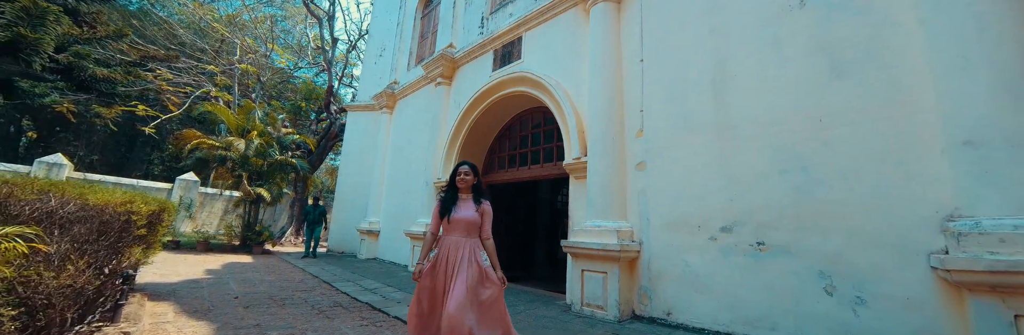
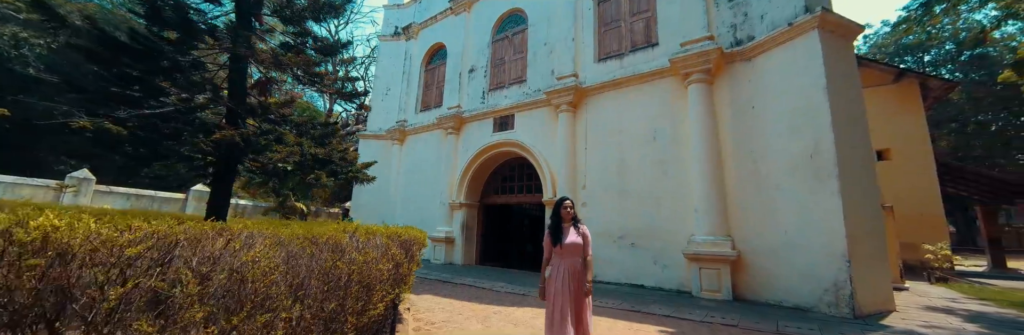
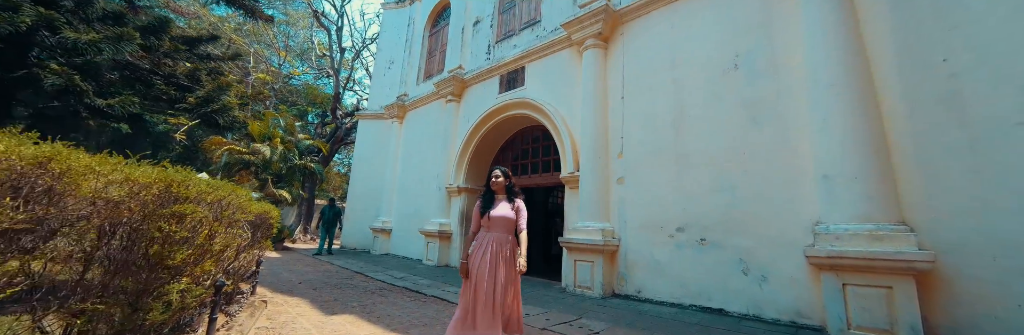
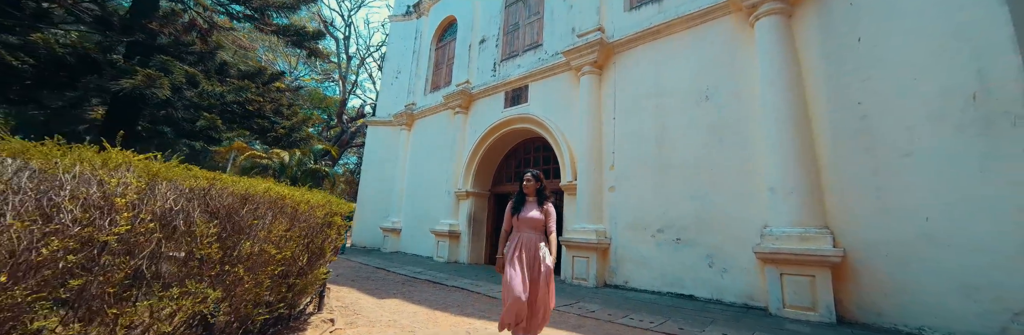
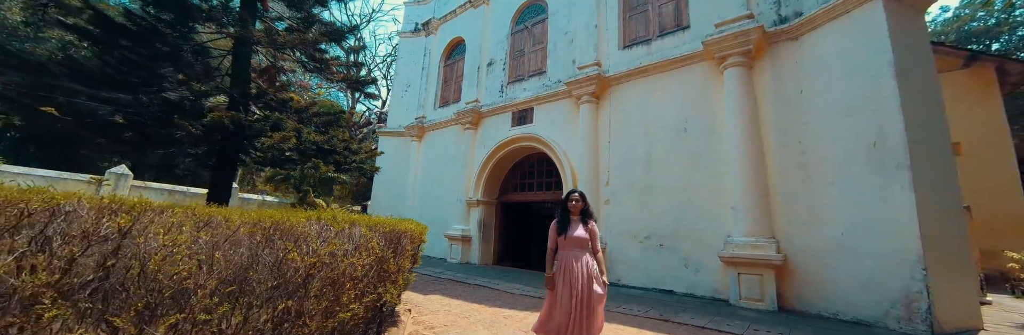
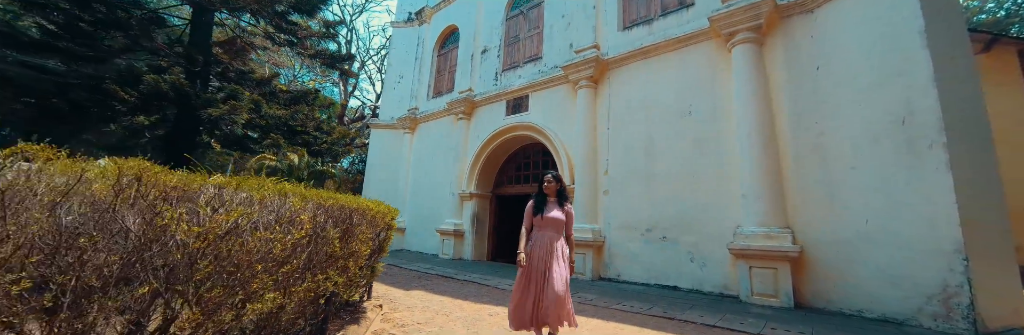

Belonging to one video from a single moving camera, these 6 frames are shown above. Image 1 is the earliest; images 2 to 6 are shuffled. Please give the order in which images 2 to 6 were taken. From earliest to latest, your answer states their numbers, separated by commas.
3, 4, 6, 5, 2
